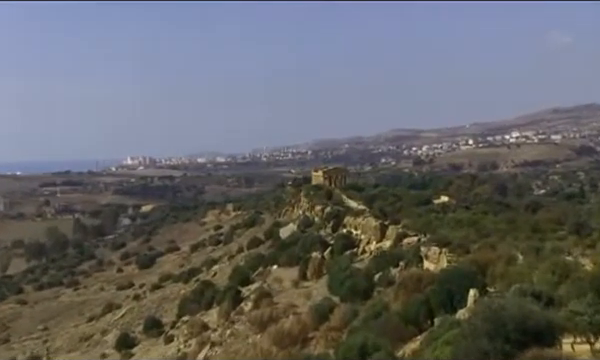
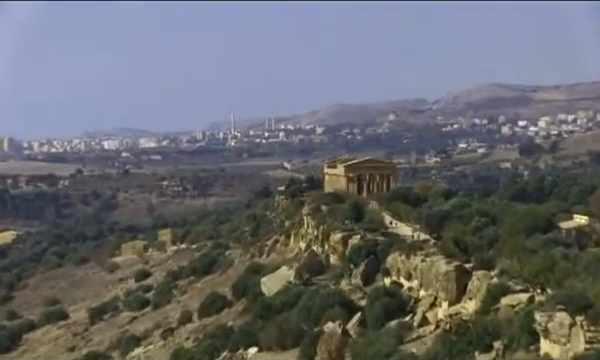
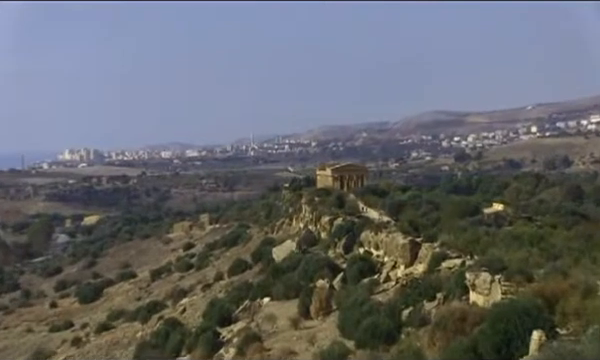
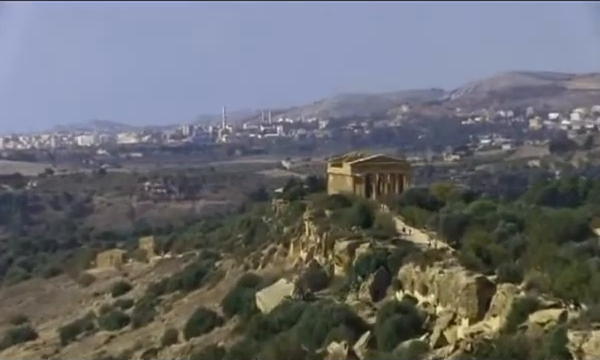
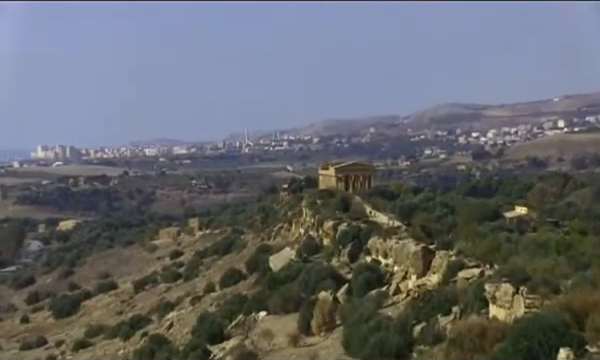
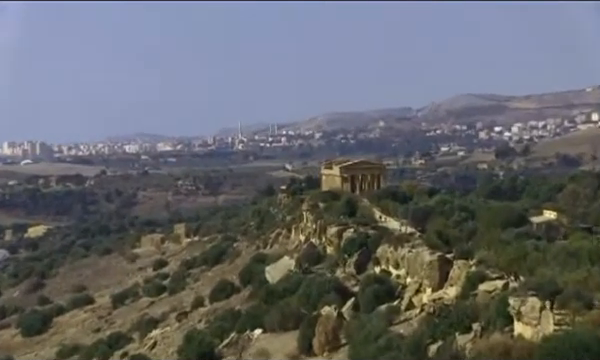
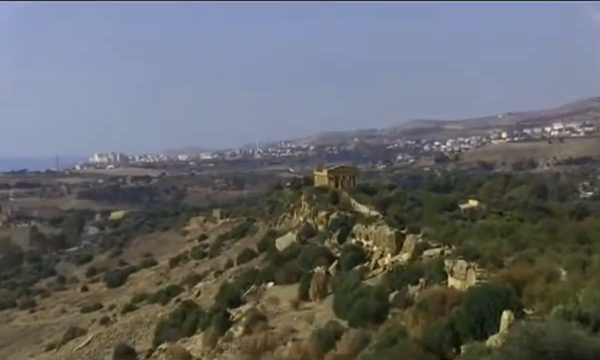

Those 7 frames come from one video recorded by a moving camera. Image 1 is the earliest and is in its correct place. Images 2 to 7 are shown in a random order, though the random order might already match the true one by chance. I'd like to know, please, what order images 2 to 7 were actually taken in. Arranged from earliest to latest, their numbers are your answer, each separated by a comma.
7, 3, 5, 6, 2, 4
